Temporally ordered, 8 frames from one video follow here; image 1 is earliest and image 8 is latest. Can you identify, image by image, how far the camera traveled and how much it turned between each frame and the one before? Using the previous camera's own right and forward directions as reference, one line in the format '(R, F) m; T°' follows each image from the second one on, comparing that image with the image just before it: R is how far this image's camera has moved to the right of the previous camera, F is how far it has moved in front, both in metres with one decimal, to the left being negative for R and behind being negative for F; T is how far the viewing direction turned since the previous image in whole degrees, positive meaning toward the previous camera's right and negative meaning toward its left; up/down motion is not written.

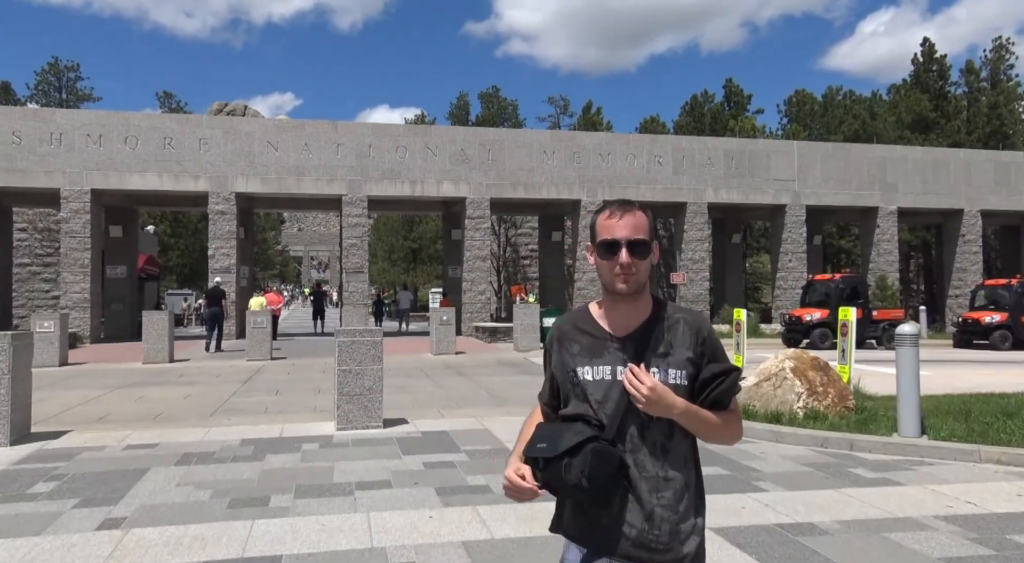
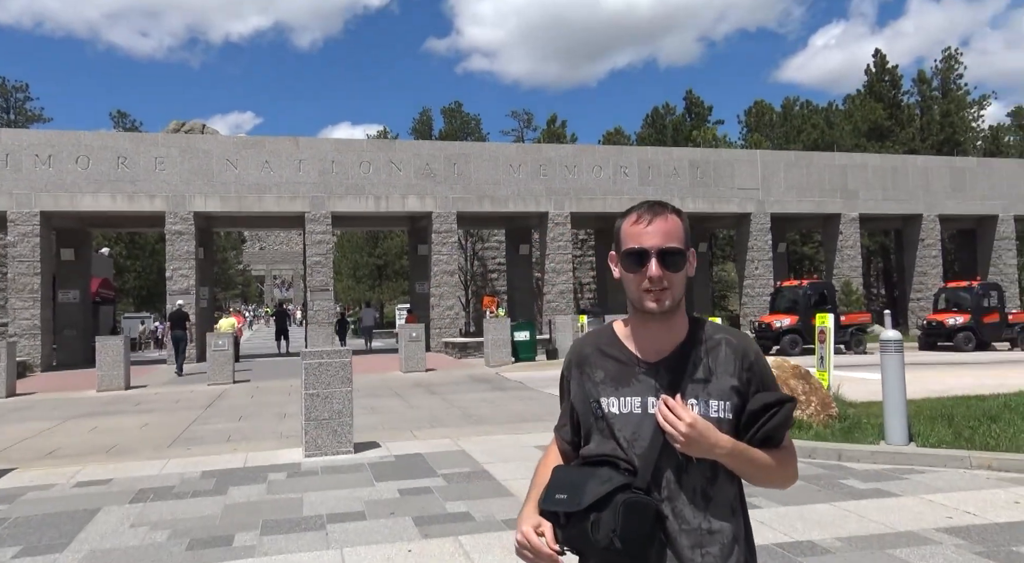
(-0.1, +0.4) m; +3°
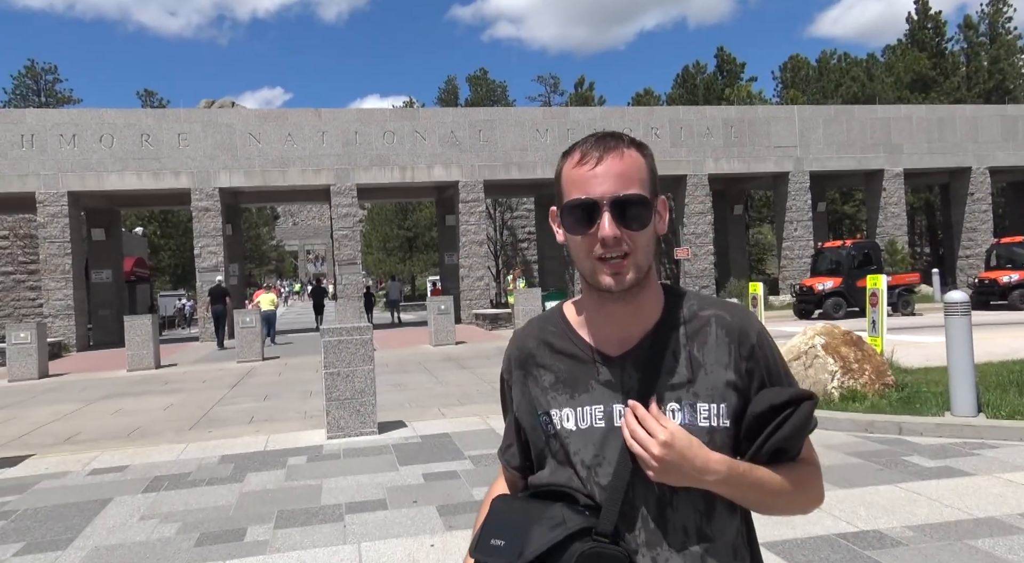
(+0.1, +0.6) m; -2°
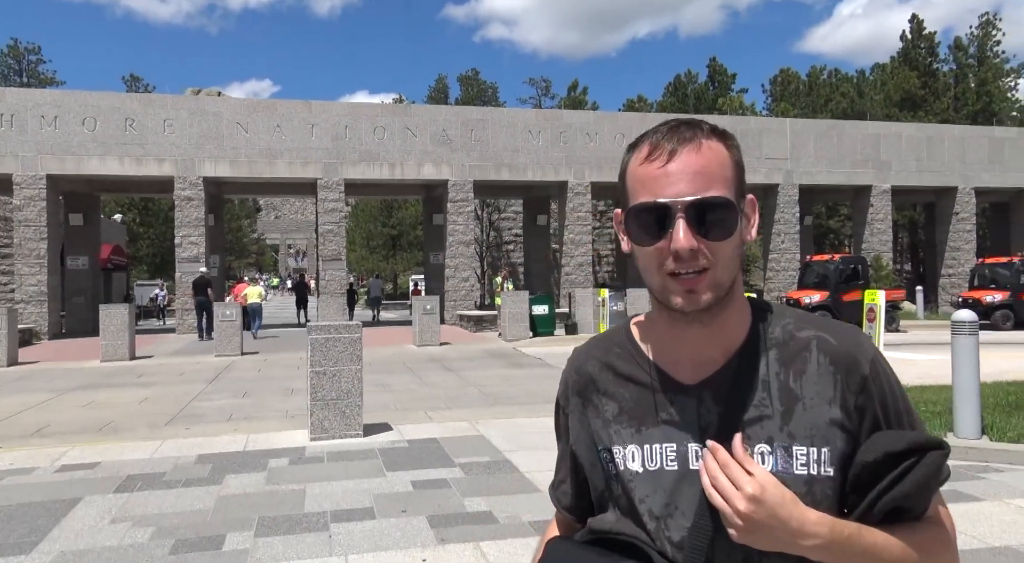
(-0.2, +0.3) m; +1°
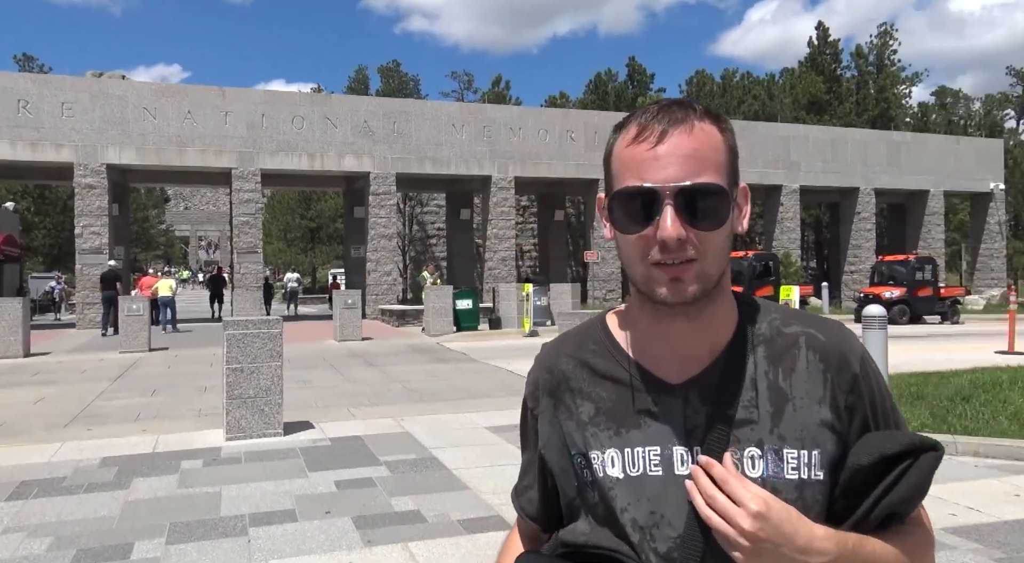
(-0.1, +0.2) m; +6°
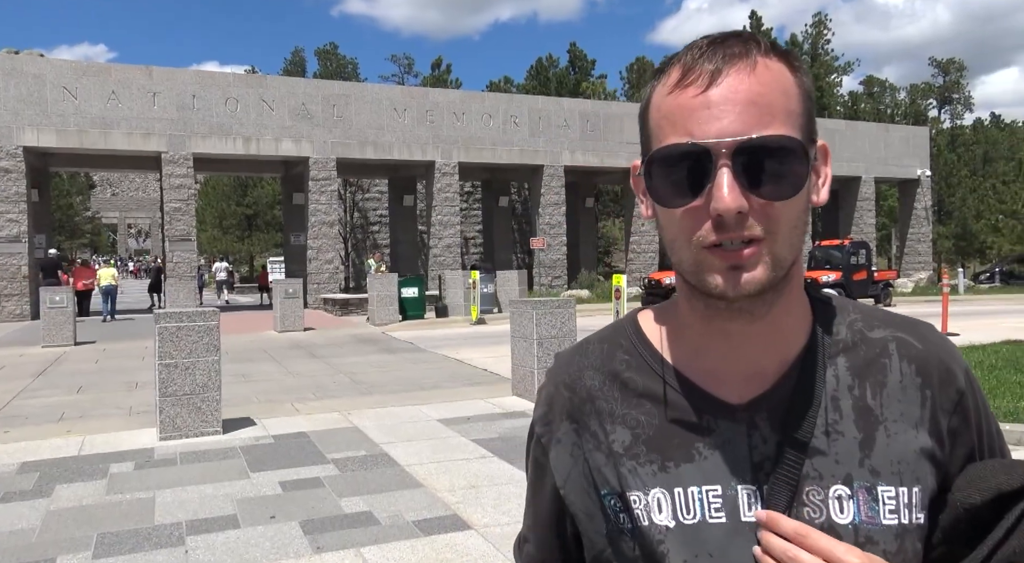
(-0.1, +0.3) m; +4°
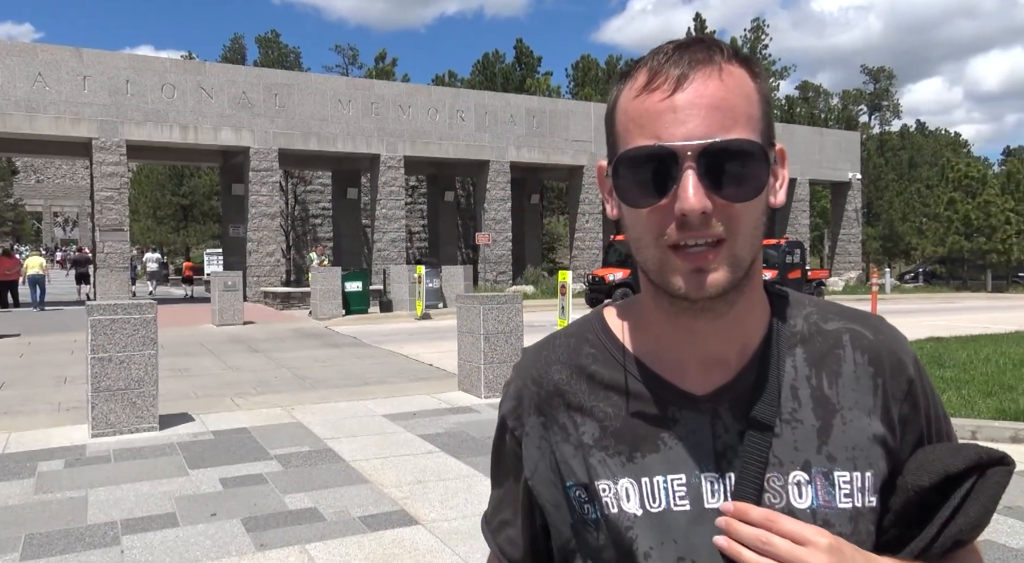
(-0.1, 0.0) m; +4°
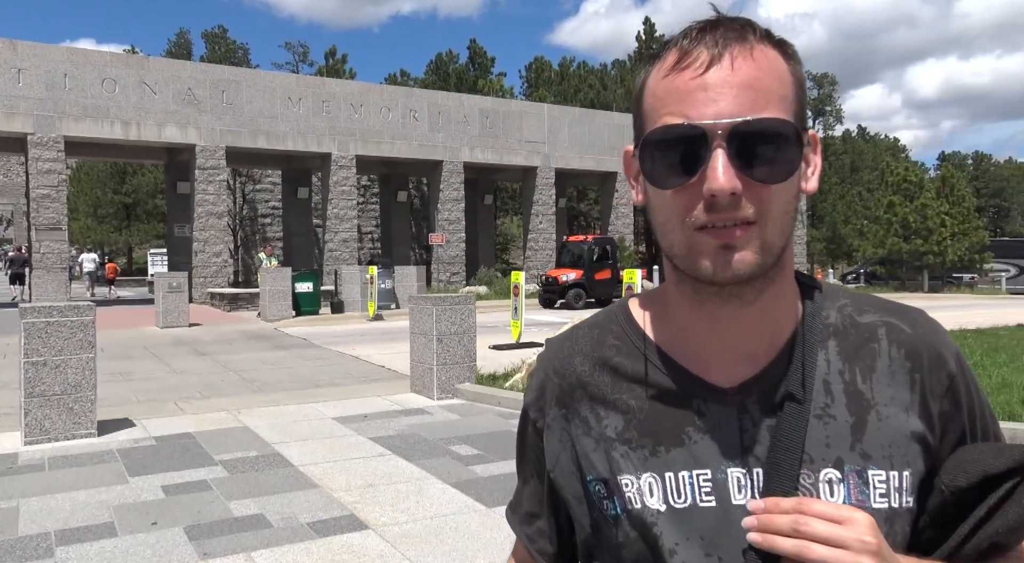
(0.0, +0.1) m; +3°
